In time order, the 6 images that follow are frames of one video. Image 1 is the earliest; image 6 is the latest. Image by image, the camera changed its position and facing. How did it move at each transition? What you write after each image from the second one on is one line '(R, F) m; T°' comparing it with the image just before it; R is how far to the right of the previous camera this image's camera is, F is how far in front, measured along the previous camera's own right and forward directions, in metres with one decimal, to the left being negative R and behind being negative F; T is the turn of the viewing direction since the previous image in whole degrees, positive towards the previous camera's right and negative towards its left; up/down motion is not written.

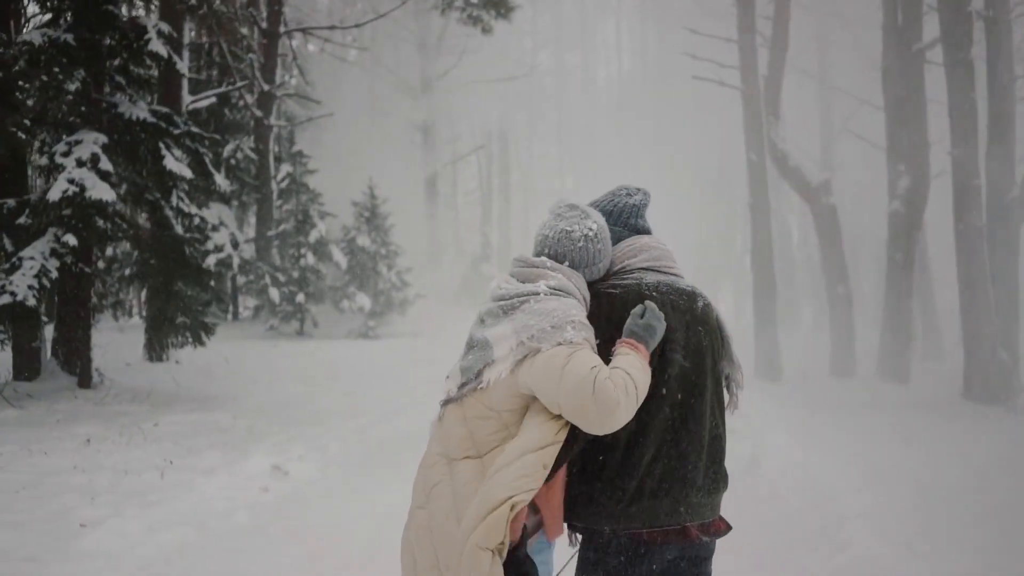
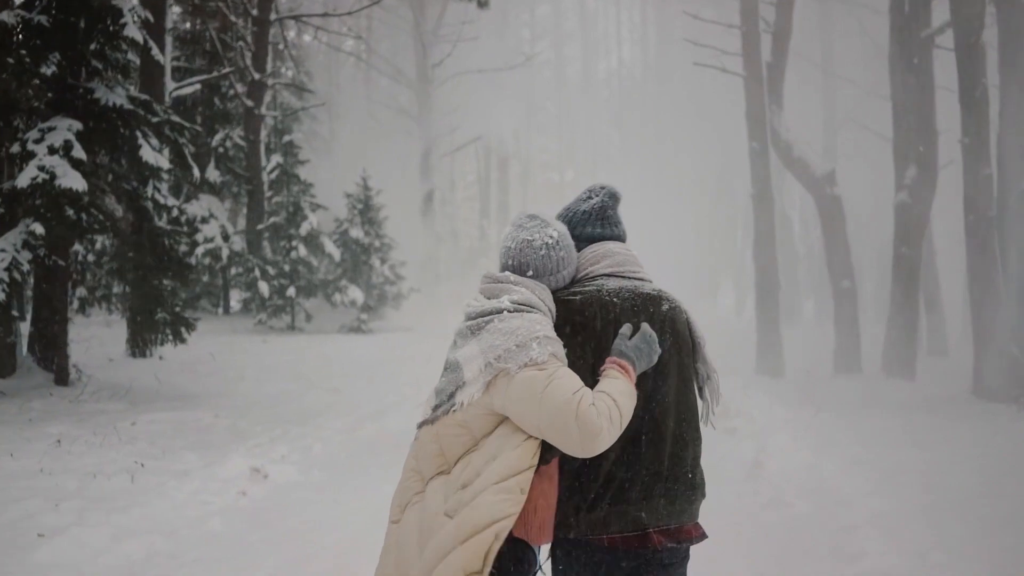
(+0.1, +0.4) m; 0°
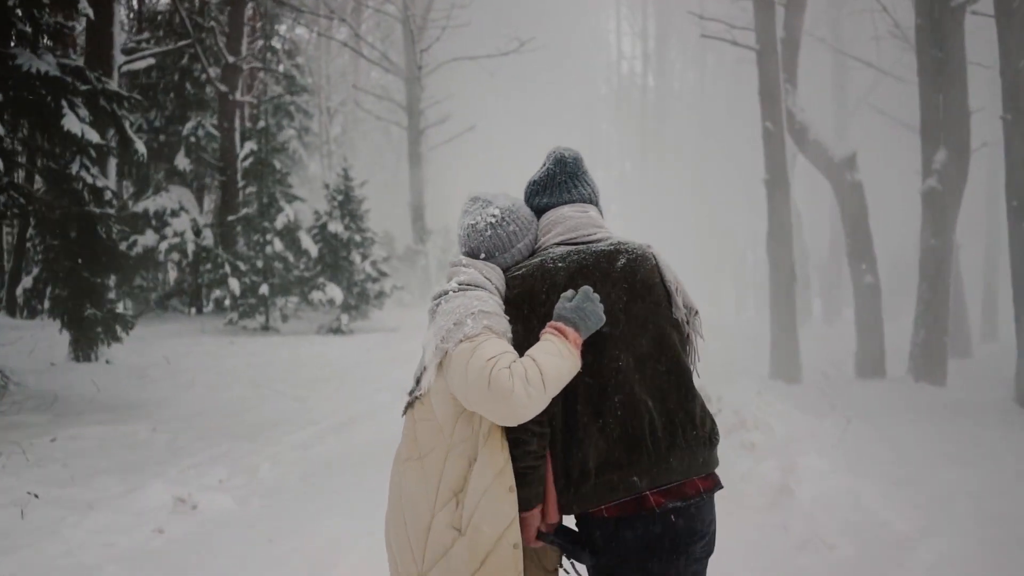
(+0.2, +1.2) m; 0°
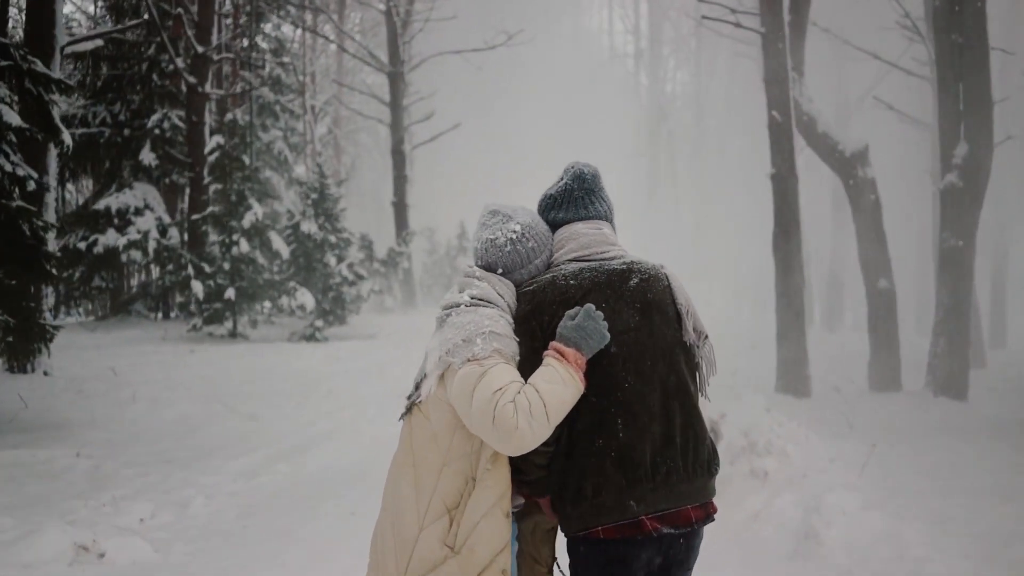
(+0.1, +1.0) m; +1°
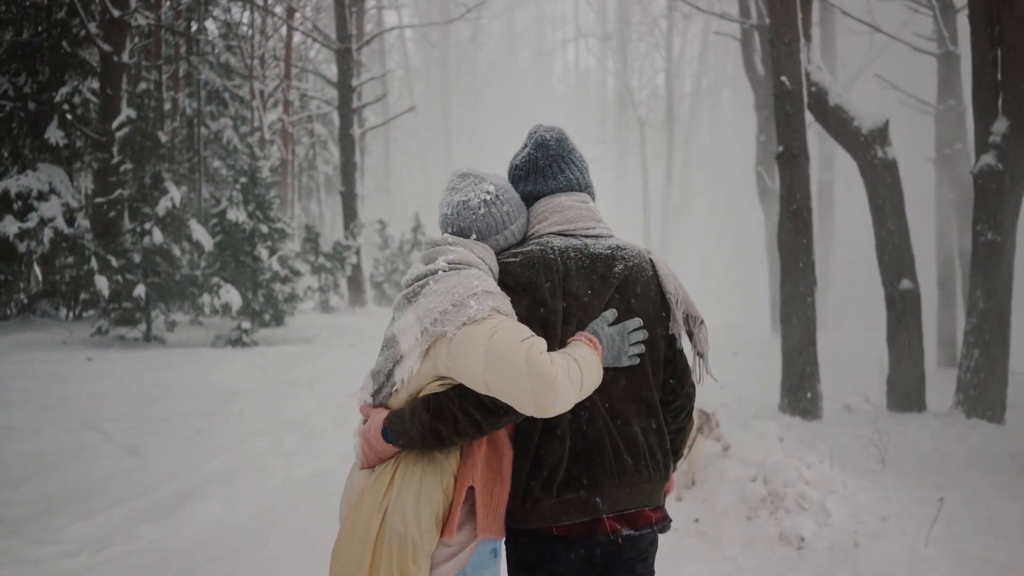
(+0.1, +1.9) m; +3°
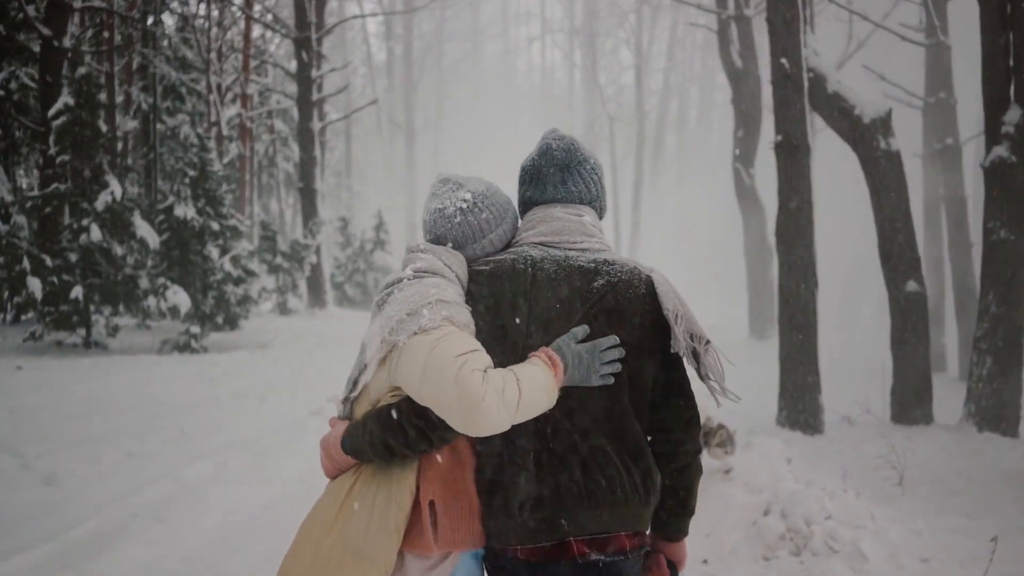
(-0.1, +0.9) m; +3°
